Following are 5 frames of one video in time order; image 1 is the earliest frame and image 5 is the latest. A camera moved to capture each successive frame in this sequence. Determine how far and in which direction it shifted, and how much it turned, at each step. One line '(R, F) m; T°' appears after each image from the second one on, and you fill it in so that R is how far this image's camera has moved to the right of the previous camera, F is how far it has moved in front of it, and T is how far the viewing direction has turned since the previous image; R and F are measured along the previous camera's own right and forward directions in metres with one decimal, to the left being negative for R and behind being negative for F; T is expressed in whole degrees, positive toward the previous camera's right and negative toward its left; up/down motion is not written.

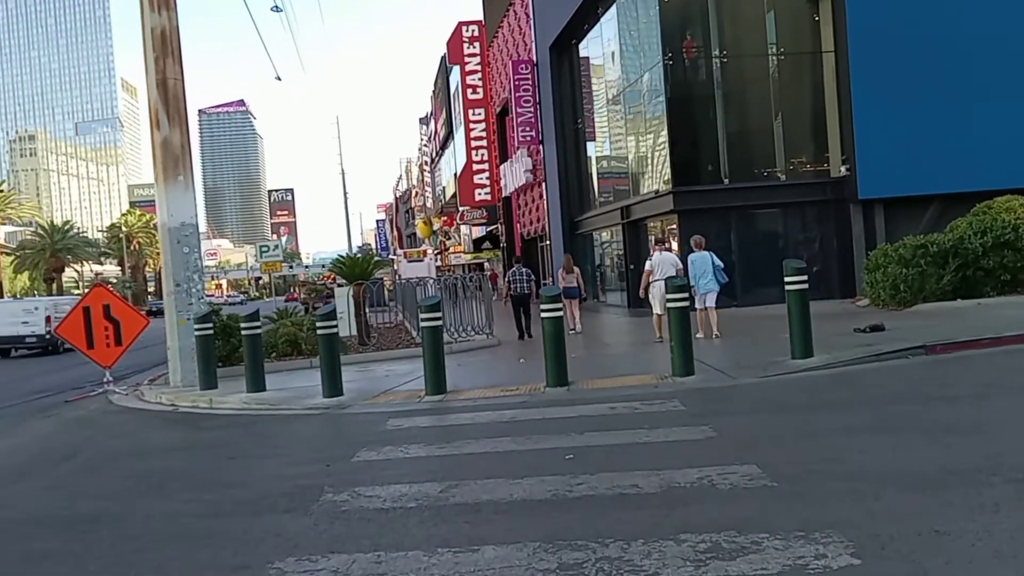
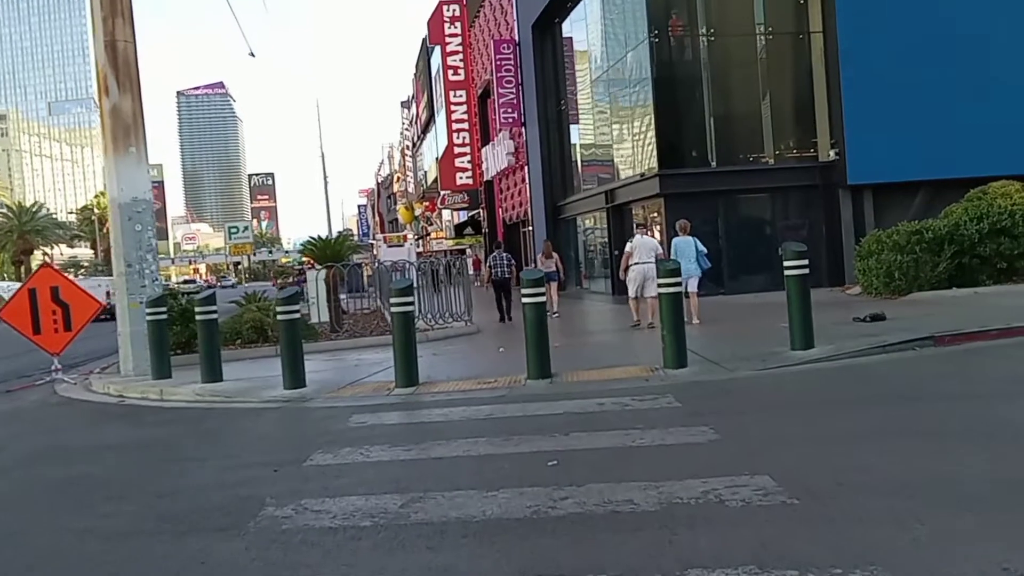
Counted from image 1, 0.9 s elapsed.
(+0.1, +0.9) m; +2°
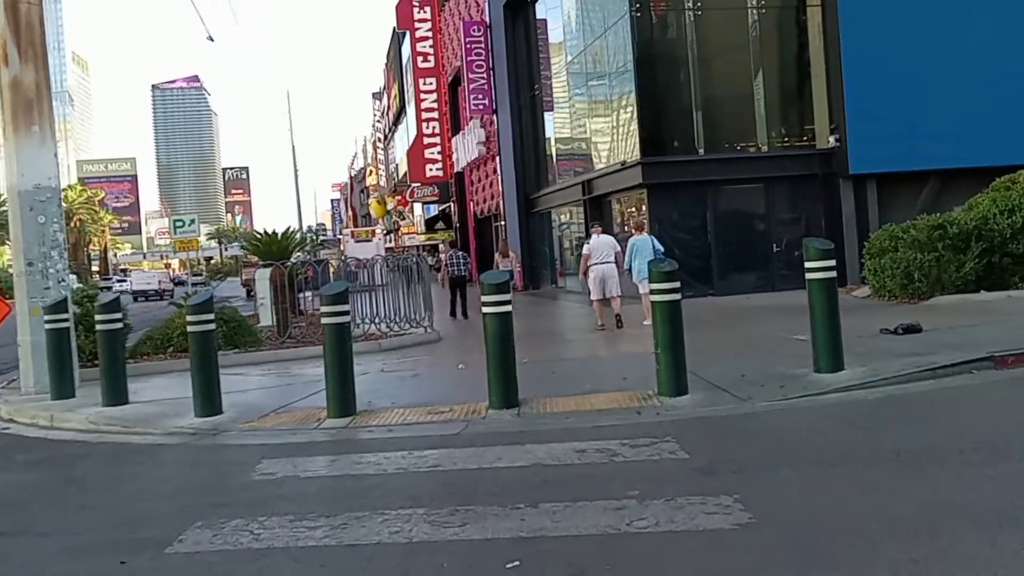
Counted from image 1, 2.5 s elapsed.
(+0.3, +1.9) m; +3°
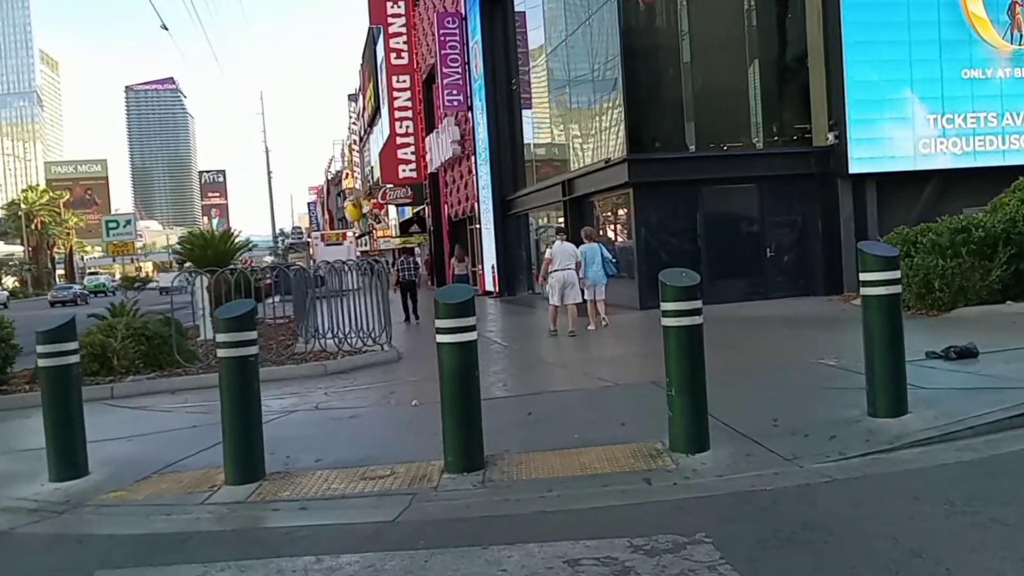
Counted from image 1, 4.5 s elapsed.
(+0.1, +2.0) m; +3°
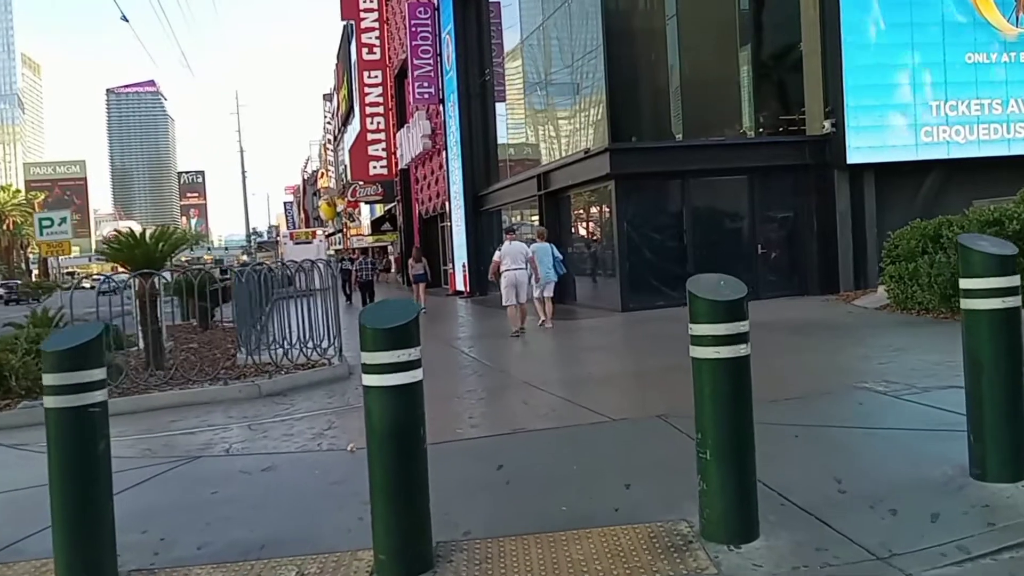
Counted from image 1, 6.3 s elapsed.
(+0.1, +1.8) m; +2°
